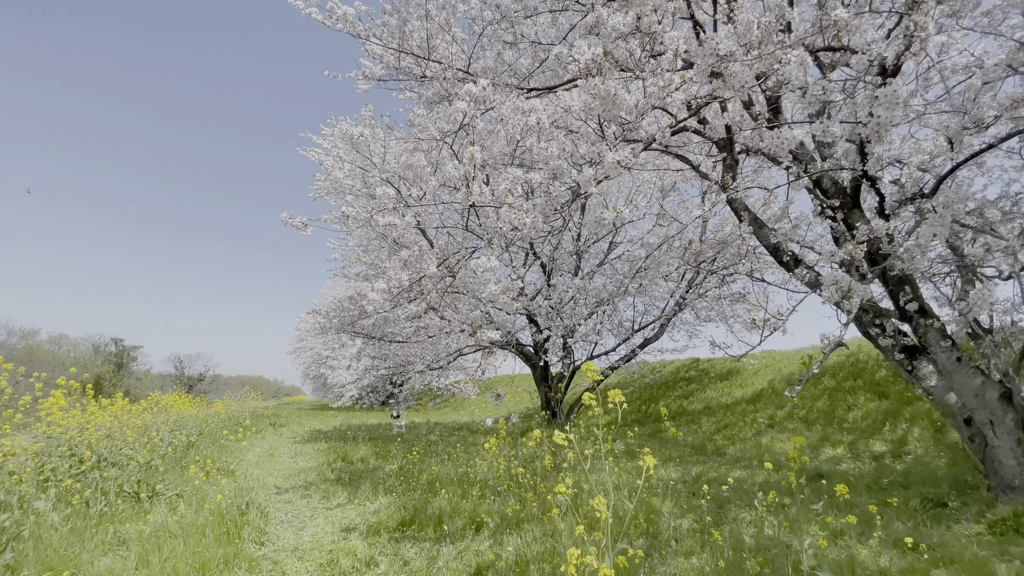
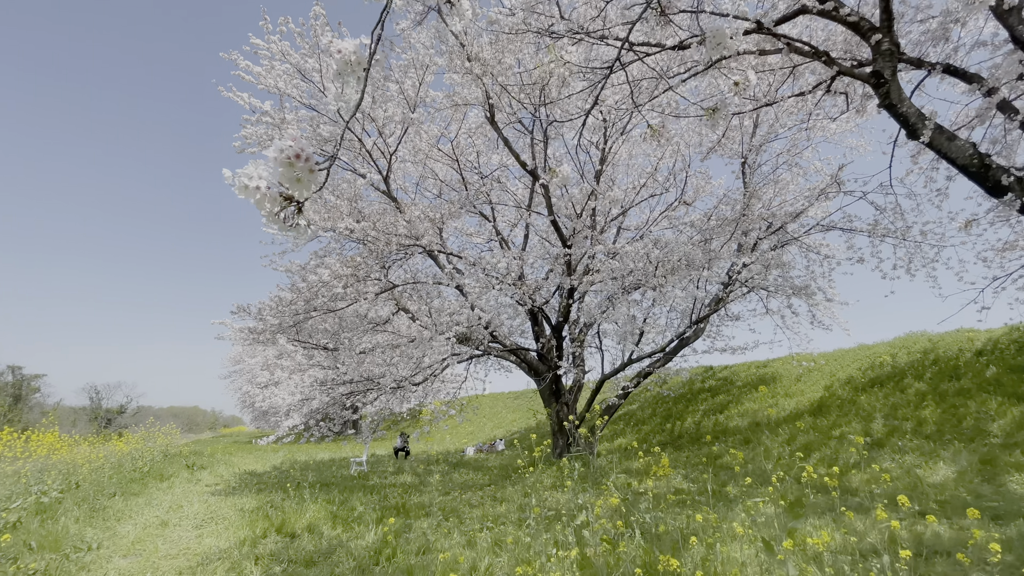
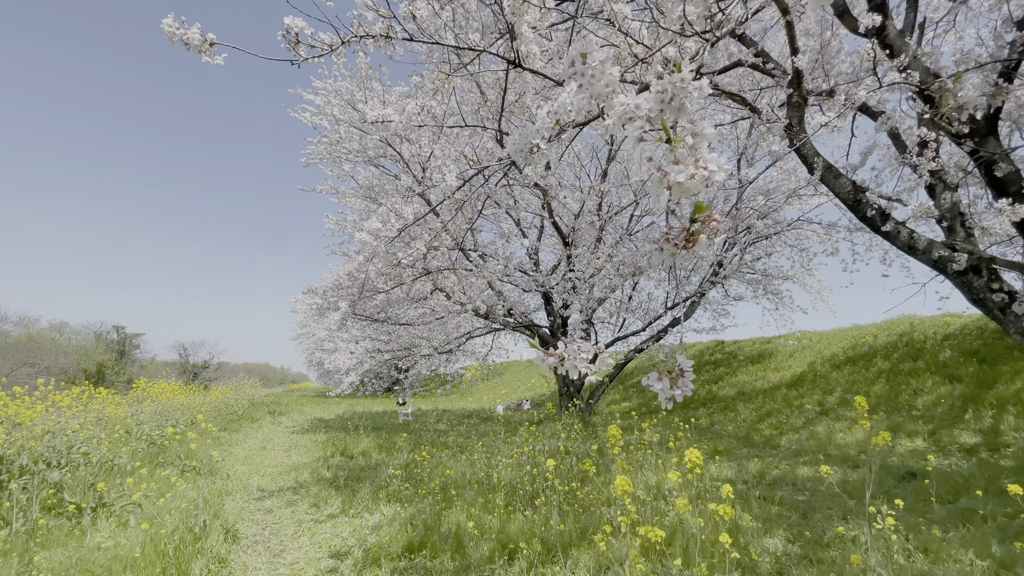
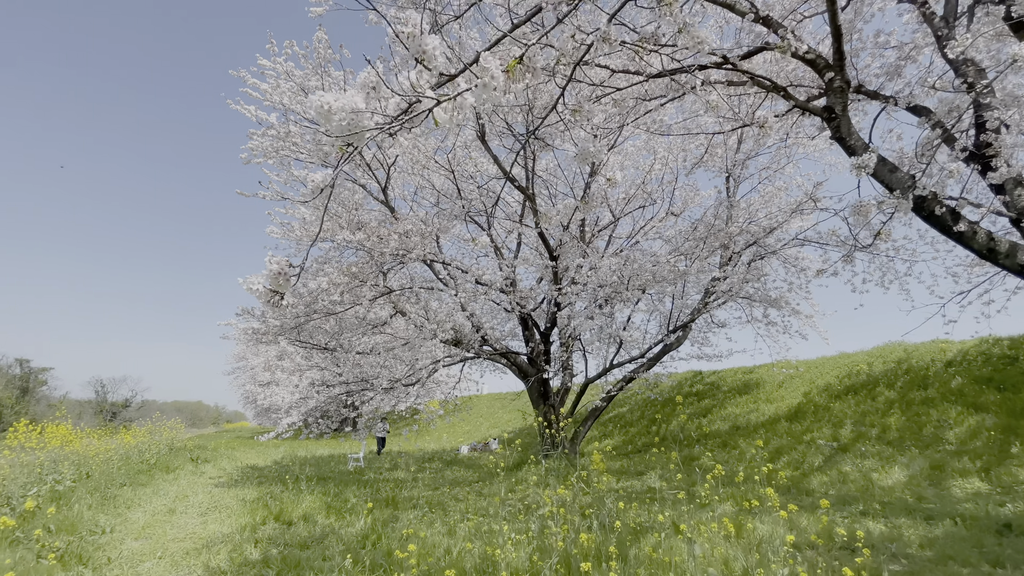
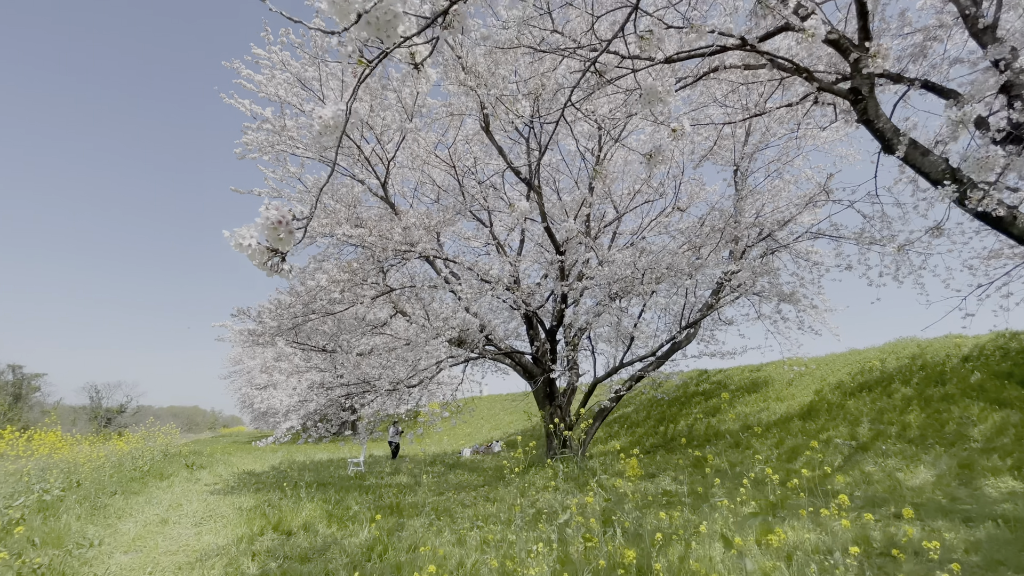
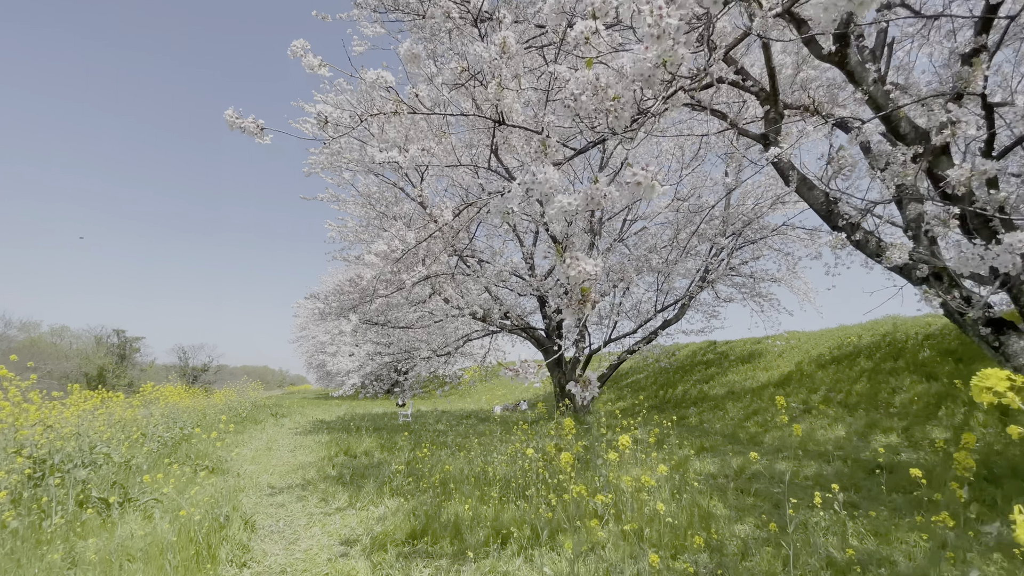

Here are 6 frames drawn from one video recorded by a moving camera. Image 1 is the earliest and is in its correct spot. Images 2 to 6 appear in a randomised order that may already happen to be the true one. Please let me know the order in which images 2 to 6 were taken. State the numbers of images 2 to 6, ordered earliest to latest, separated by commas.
6, 3, 4, 5, 2
